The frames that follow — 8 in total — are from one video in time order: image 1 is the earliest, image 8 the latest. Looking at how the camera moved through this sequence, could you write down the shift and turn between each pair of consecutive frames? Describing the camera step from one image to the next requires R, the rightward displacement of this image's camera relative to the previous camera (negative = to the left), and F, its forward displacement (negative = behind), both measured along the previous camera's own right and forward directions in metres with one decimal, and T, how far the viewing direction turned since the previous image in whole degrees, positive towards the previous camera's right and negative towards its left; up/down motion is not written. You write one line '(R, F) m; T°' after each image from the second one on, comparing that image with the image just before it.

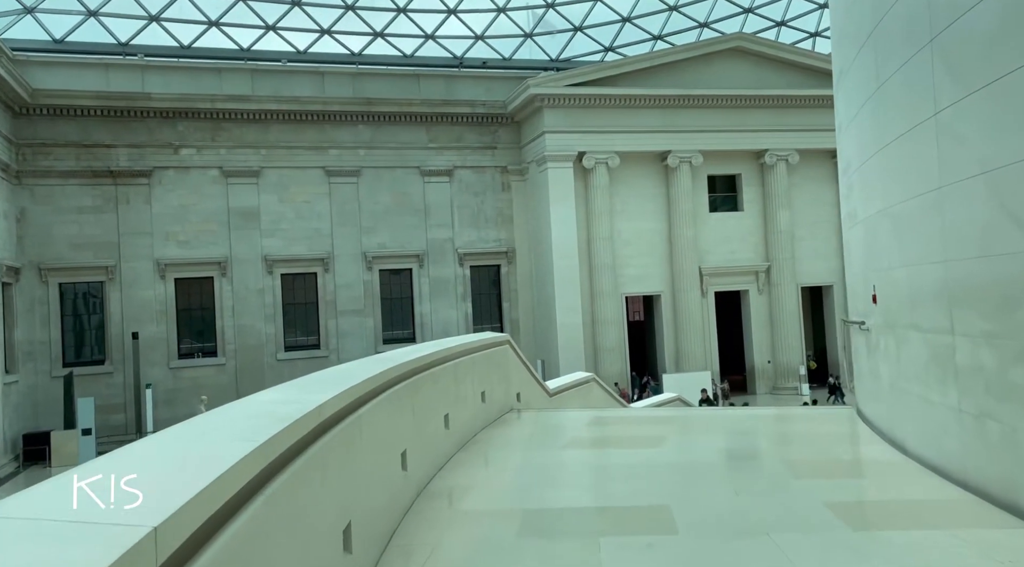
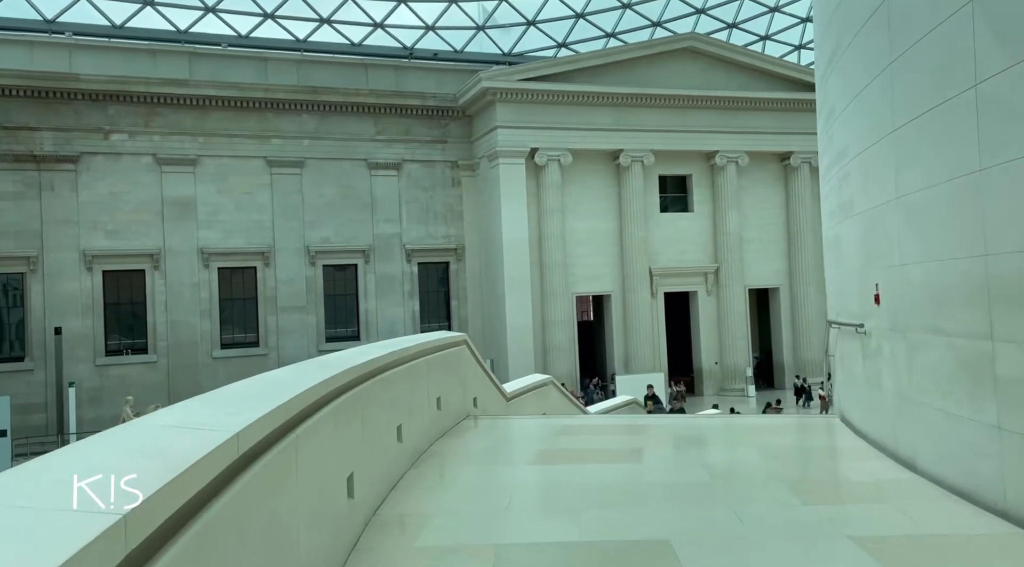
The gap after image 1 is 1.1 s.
(-0.1, +0.6) m; +4°
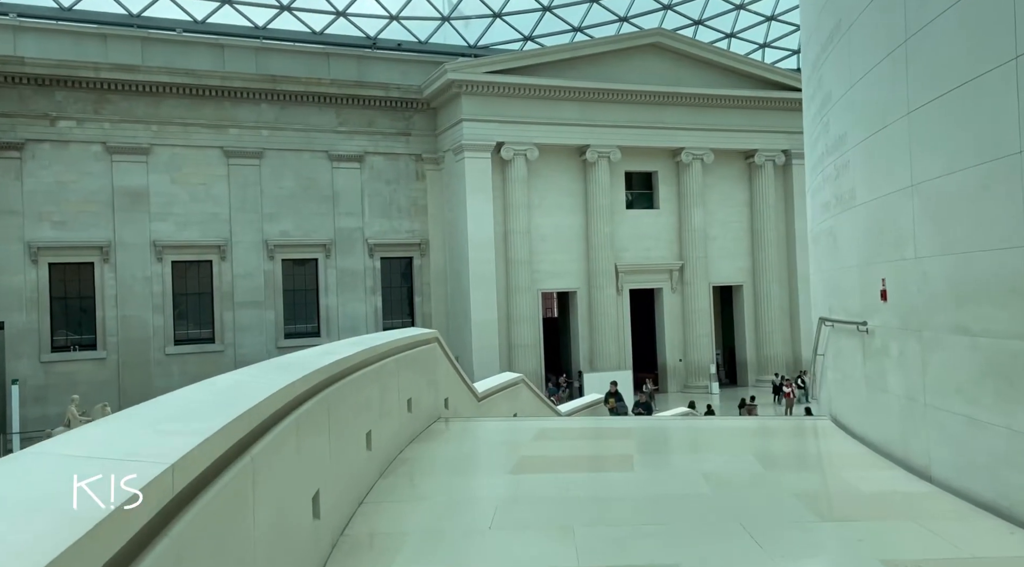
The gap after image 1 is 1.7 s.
(-0.1, +0.4) m; +3°
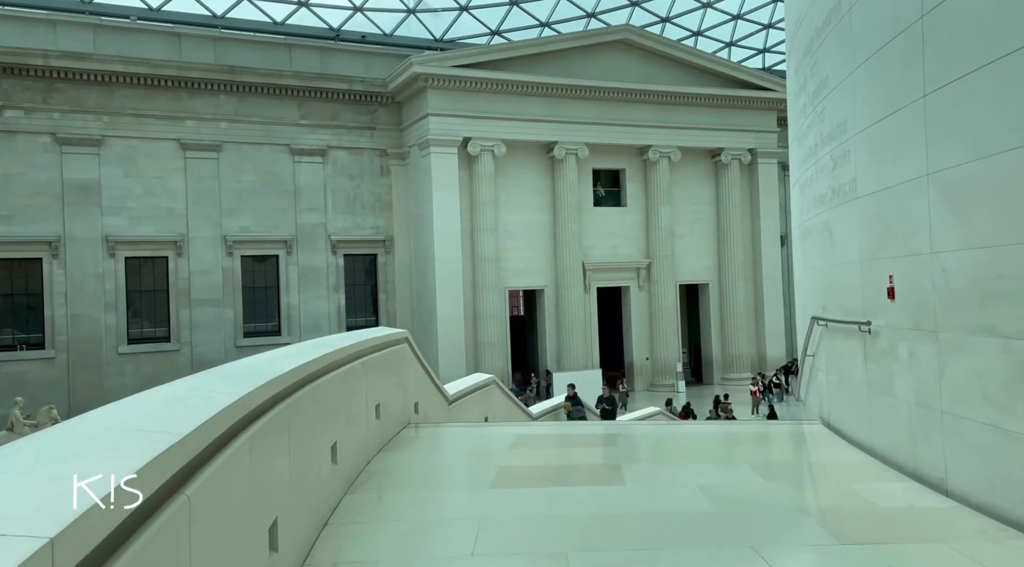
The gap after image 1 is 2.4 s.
(-0.1, +0.4) m; +3°
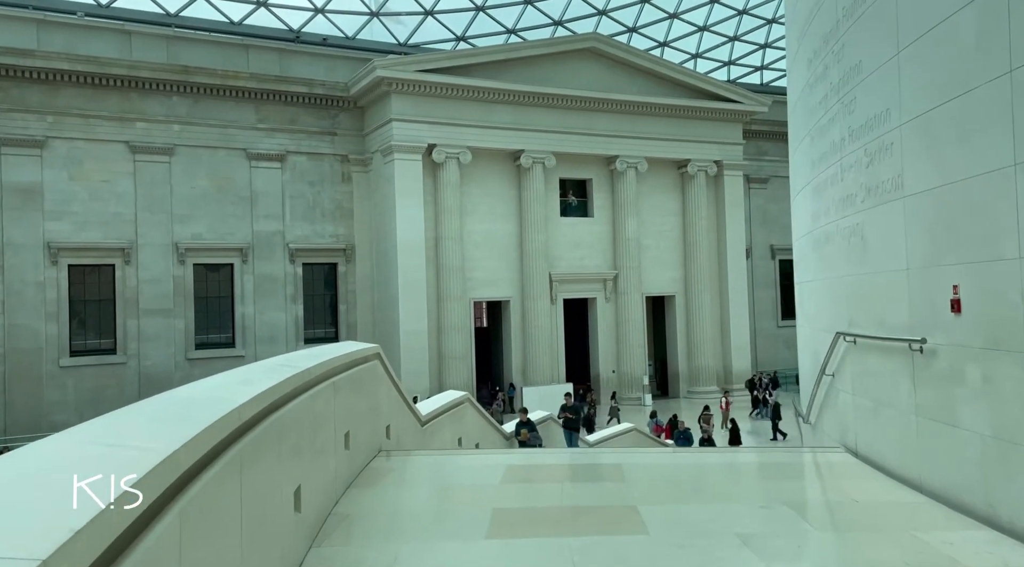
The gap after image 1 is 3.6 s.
(-0.2, +0.7) m; +3°
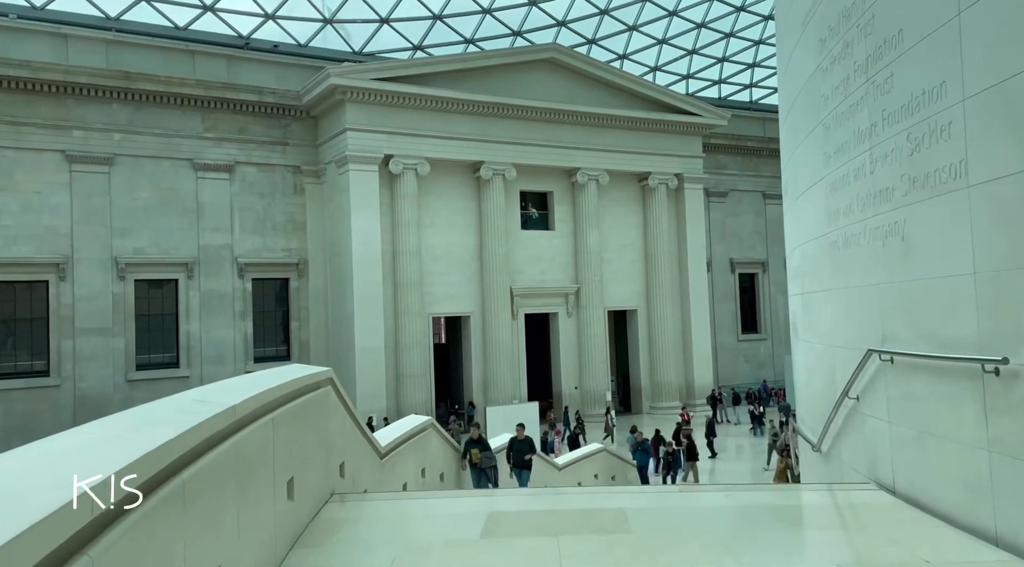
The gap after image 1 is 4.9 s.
(-0.1, +0.7) m; +3°
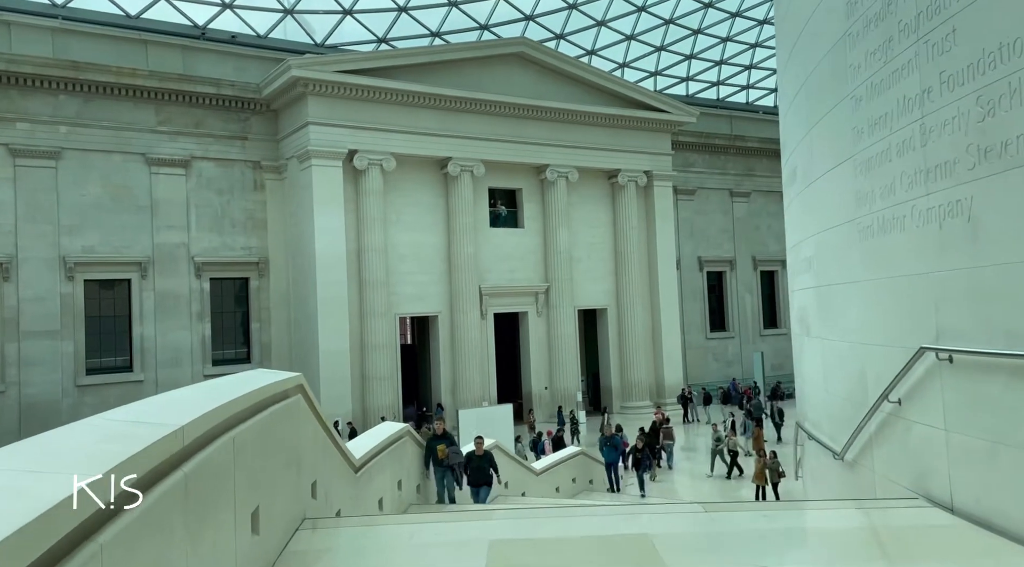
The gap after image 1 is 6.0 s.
(-0.2, +0.6) m; +3°
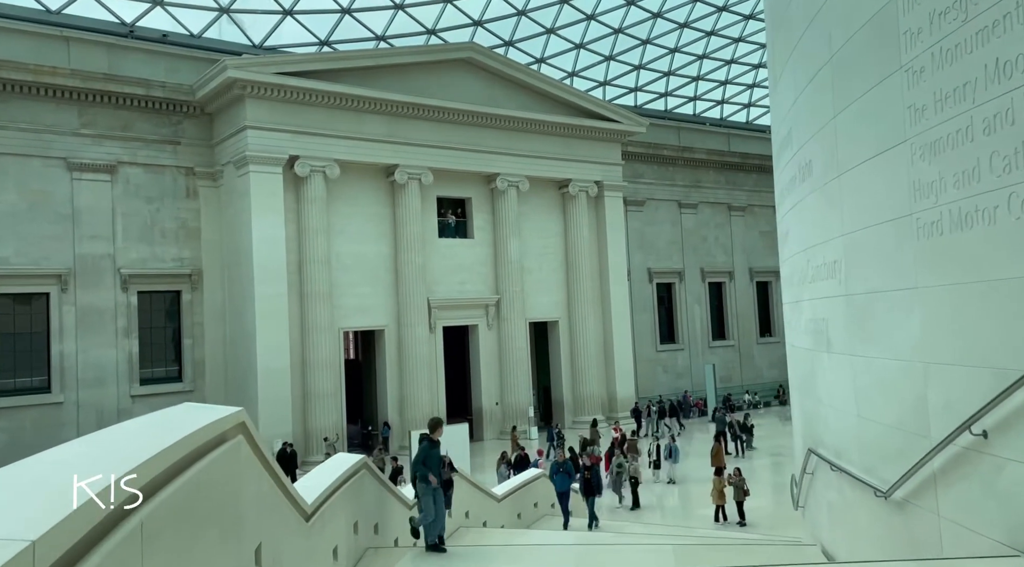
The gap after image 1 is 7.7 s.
(-0.2, +0.8) m; +4°
